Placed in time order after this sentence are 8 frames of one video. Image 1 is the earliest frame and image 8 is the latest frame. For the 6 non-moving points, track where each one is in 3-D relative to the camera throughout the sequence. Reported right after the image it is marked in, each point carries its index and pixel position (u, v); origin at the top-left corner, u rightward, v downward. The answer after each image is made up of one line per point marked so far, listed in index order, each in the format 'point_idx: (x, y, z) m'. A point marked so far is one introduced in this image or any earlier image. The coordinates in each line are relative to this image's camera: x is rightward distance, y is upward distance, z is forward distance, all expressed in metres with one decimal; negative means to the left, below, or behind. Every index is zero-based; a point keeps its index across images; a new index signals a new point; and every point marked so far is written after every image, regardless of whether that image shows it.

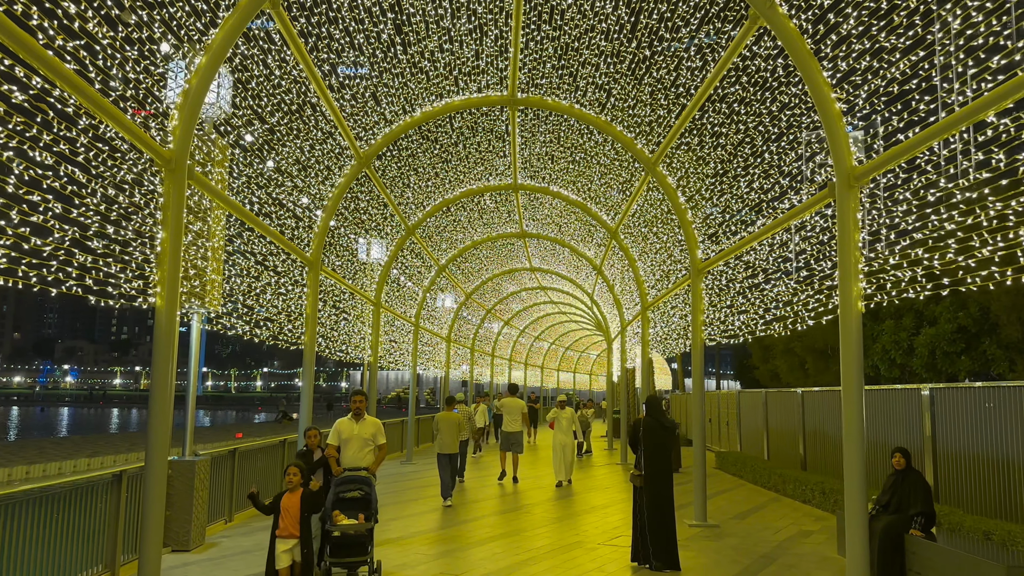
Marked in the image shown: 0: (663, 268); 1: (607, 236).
0: (+2.8, +0.3, +14.5) m
1: (+2.1, +1.2, +17.8) m
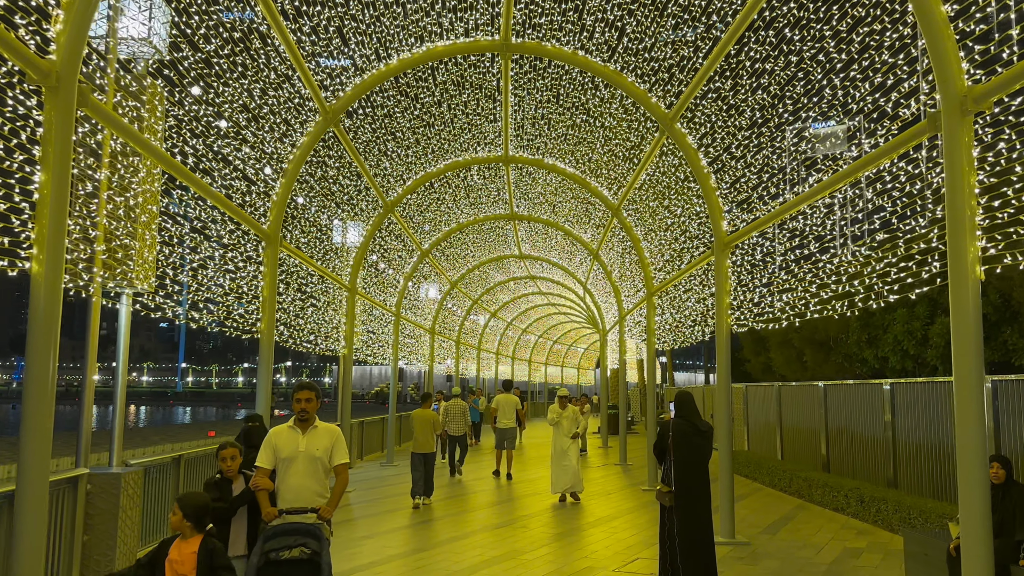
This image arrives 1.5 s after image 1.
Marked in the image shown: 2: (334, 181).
0: (+2.6, +0.6, +12.9) m
1: (+1.9, +1.5, +16.2) m
2: (-2.7, +1.6, +11.9) m
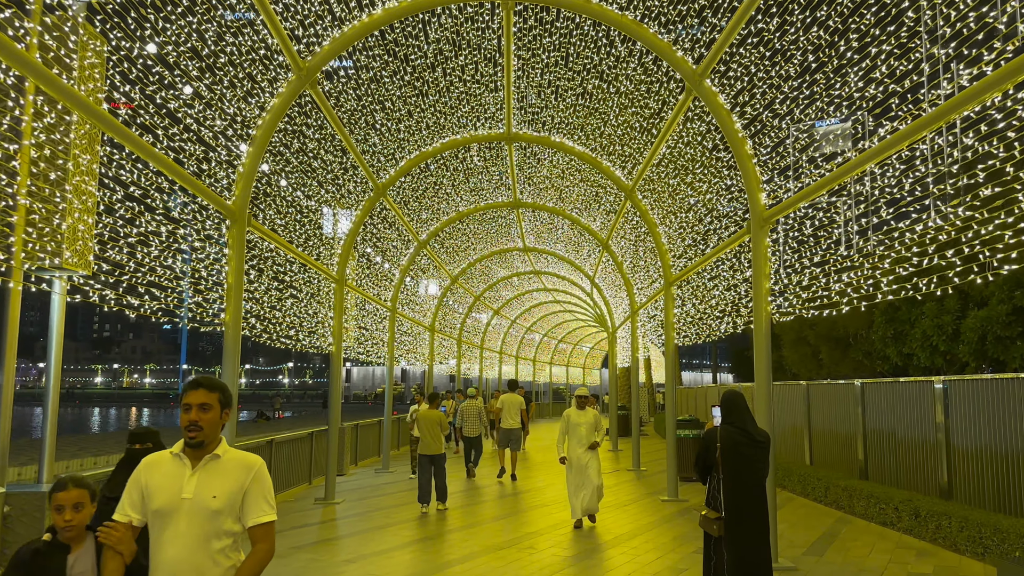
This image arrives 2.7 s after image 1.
0: (+2.7, +0.8, +11.5) m
1: (+2.0, +1.7, +14.8) m
2: (-2.6, +1.7, +10.5) m
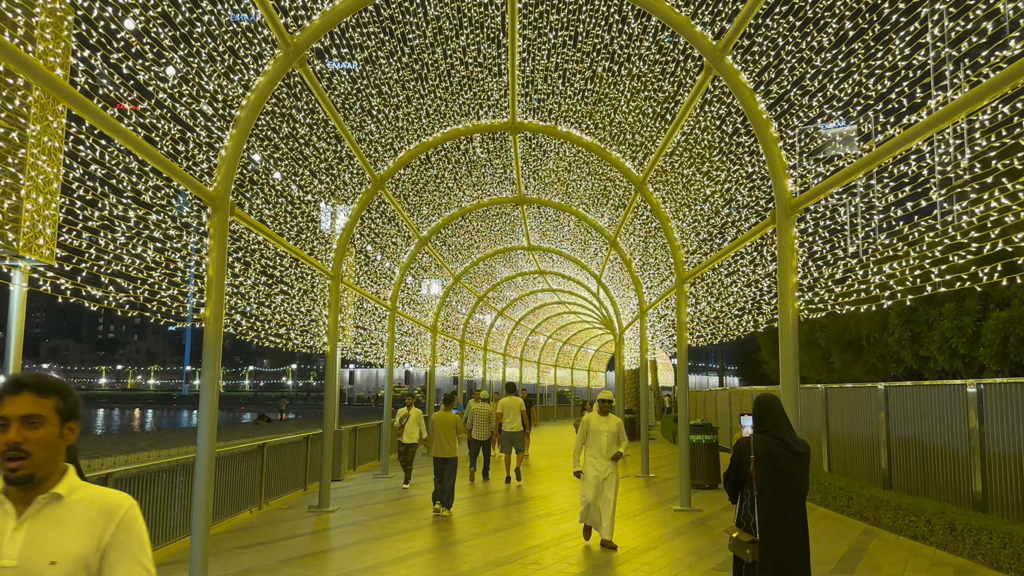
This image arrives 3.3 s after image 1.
0: (+2.7, +0.9, +10.8) m
1: (+2.1, +1.7, +14.1) m
2: (-2.6, +1.8, +9.9) m
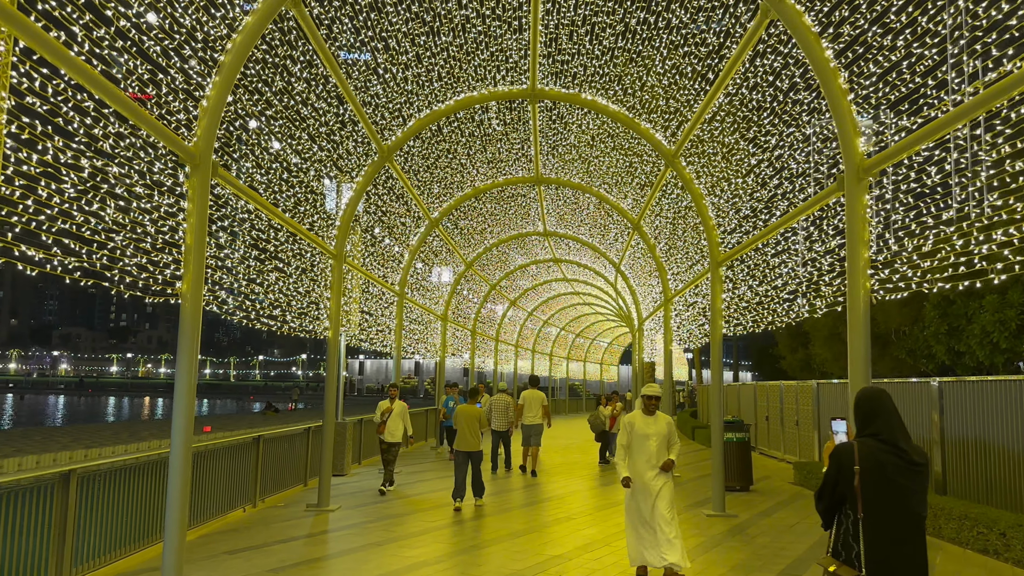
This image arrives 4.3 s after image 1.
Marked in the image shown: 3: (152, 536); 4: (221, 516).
0: (+3.0, +1.1, +9.7) m
1: (+2.4, +2.0, +13.0) m
2: (-2.3, +2.1, +8.8) m
3: (-3.6, -2.5, +8.0) m
4: (-3.8, -2.9, +10.3) m
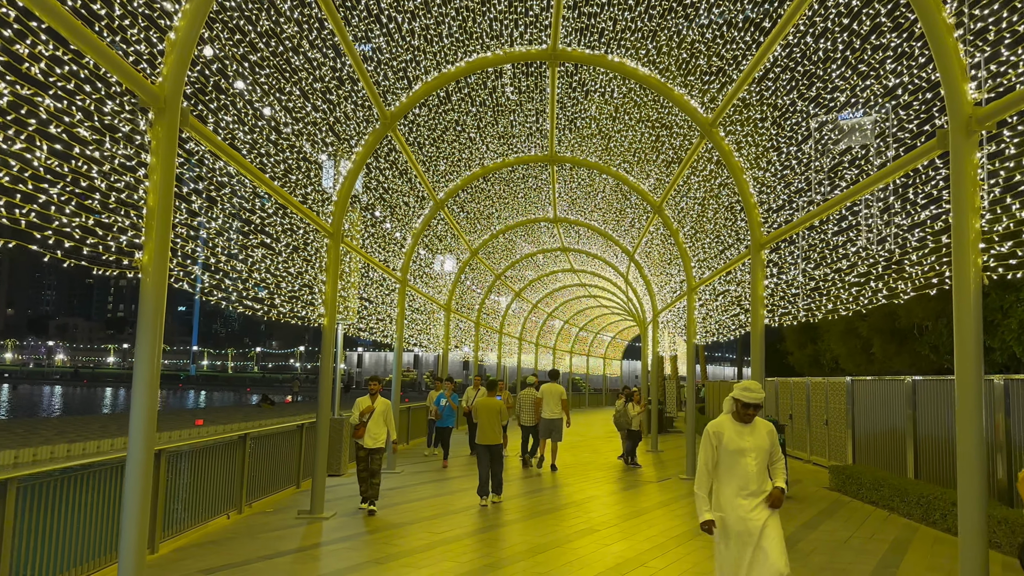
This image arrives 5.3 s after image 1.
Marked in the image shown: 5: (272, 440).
0: (+3.2, +1.3, +8.5) m
1: (+2.6, +2.2, +11.8) m
2: (-2.1, +2.3, +7.6) m
3: (-3.4, -2.3, +6.8) m
4: (-3.6, -2.7, +9.1) m
5: (-3.4, -2.2, +11.4) m
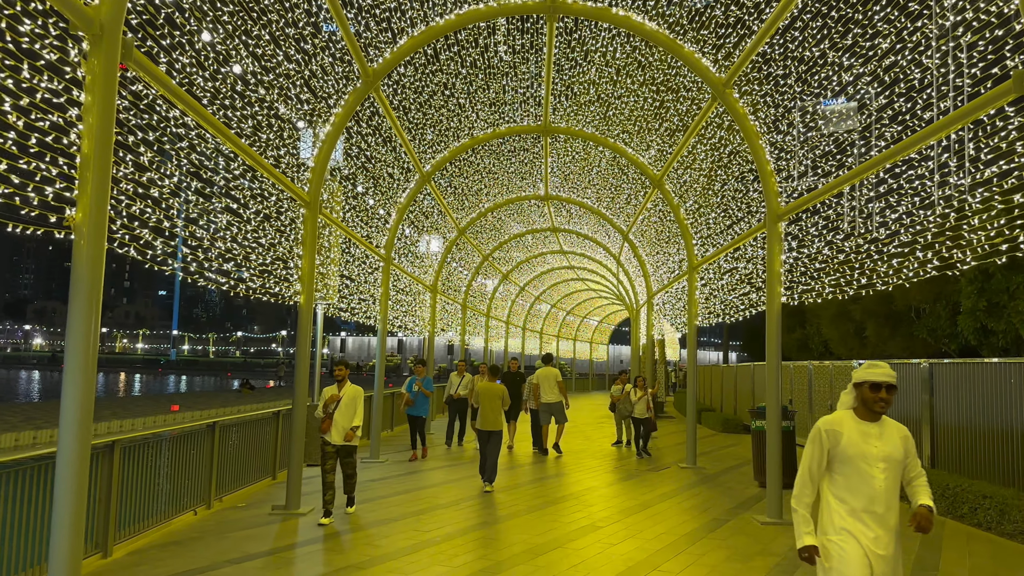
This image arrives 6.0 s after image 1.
0: (+3.2, +1.5, +7.7) m
1: (+2.5, +2.5, +10.9) m
2: (-2.1, +2.5, +6.7) m
3: (-3.4, -2.0, +5.9) m
4: (-3.6, -2.4, +8.2) m
5: (-3.5, -1.9, +10.5) m
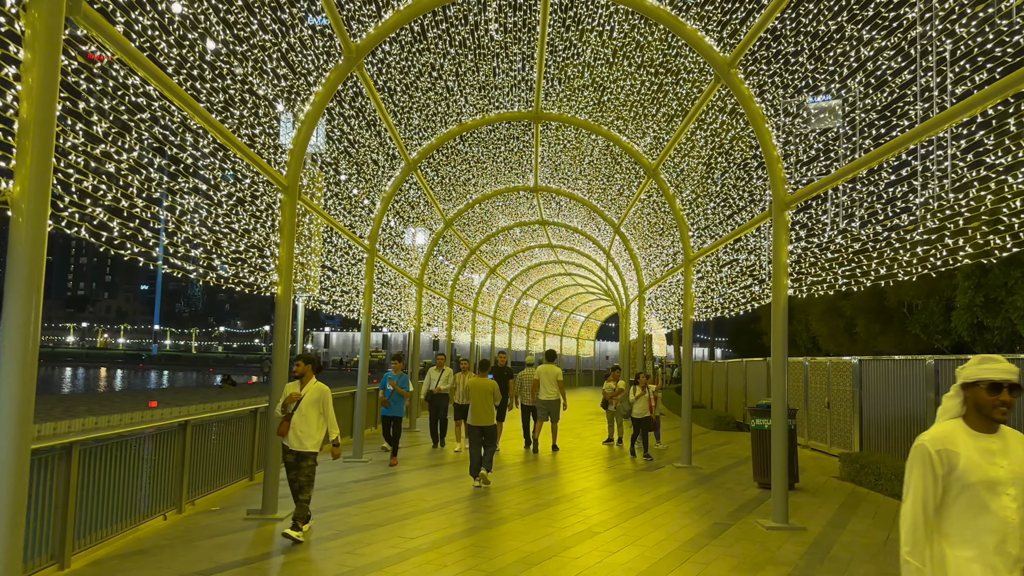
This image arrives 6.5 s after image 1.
0: (+3.1, +1.6, +7.2) m
1: (+2.4, +2.6, +10.4) m
2: (-2.1, +2.6, +6.1) m
3: (-3.5, -2.0, +5.3) m
4: (-3.7, -2.3, +7.6) m
5: (-3.7, -1.7, +9.9) m
